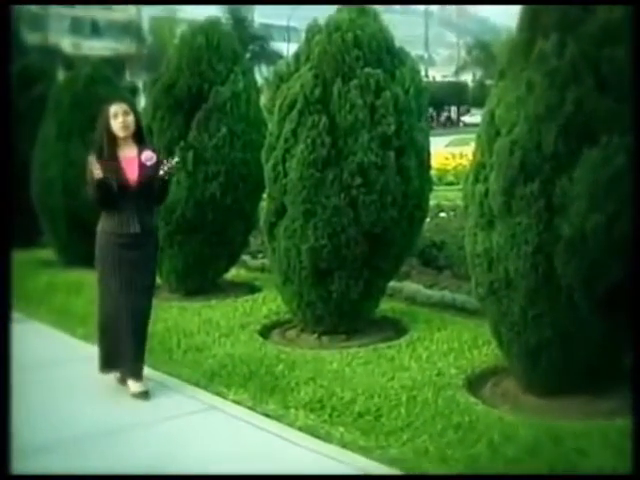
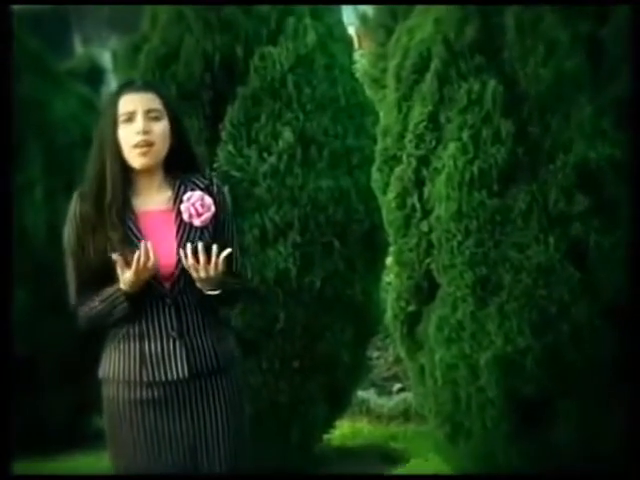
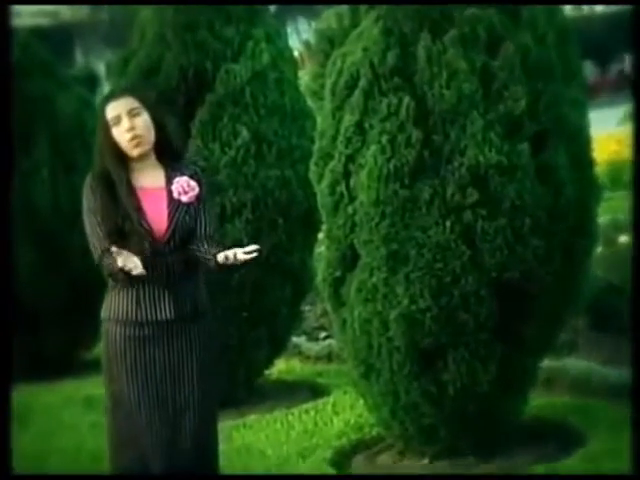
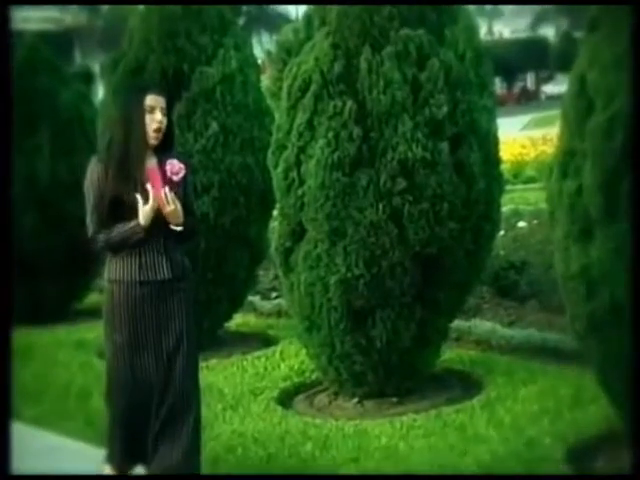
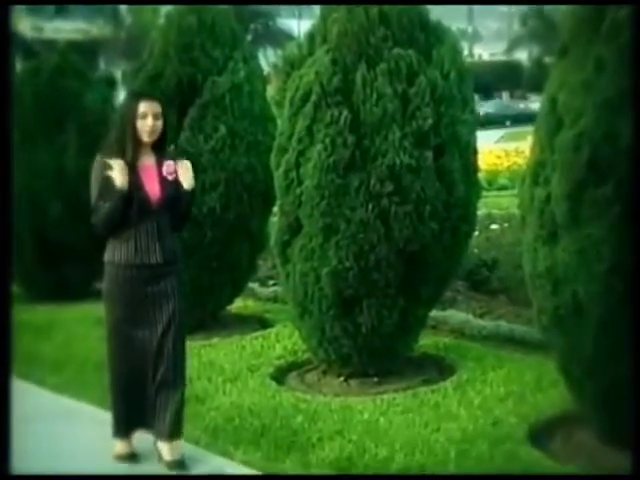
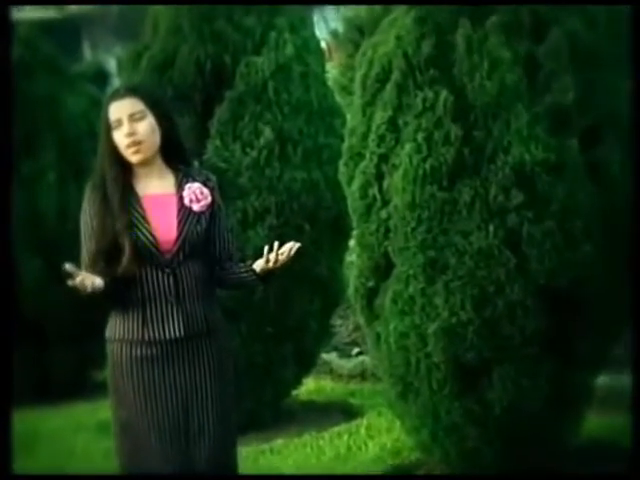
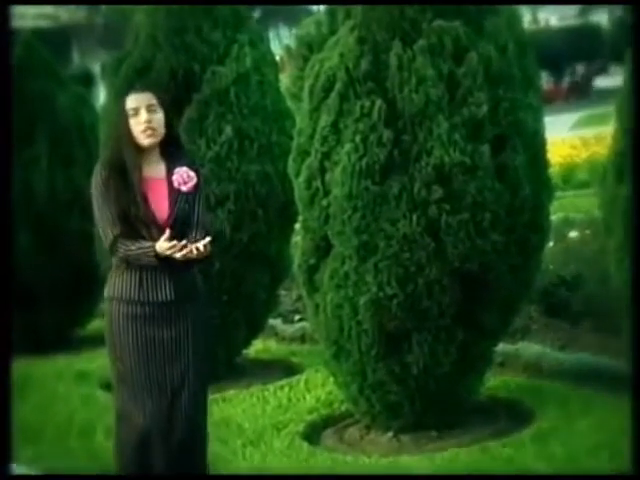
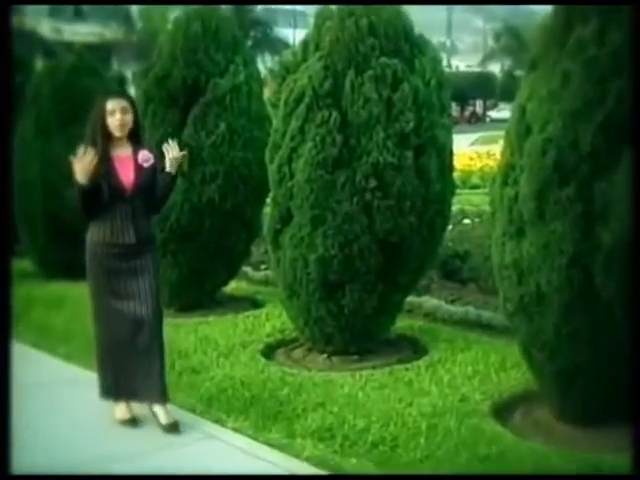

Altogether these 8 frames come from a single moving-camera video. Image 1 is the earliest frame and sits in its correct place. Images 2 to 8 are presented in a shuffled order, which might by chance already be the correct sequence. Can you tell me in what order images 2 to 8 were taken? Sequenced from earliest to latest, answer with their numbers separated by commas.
8, 5, 4, 7, 3, 6, 2
